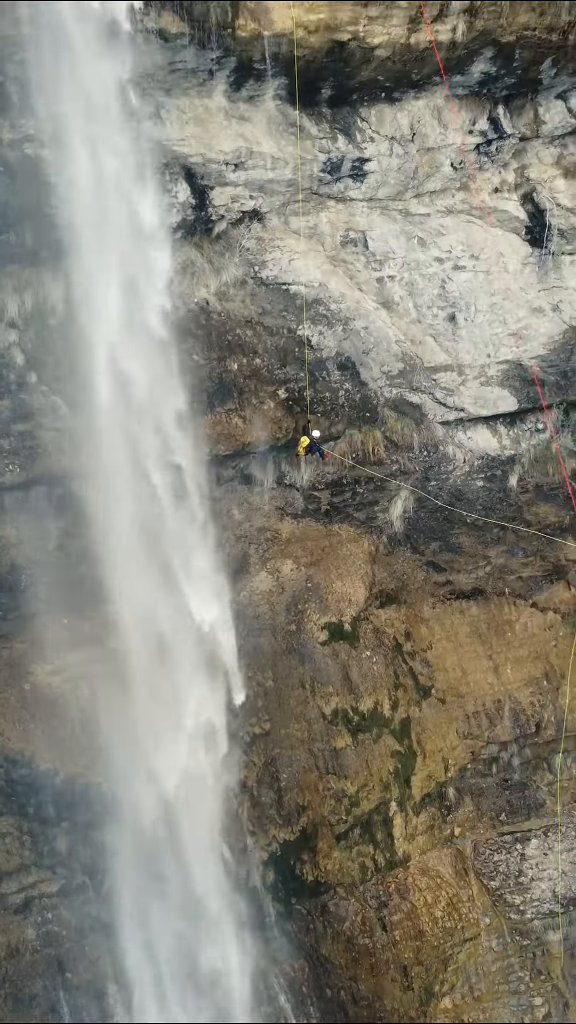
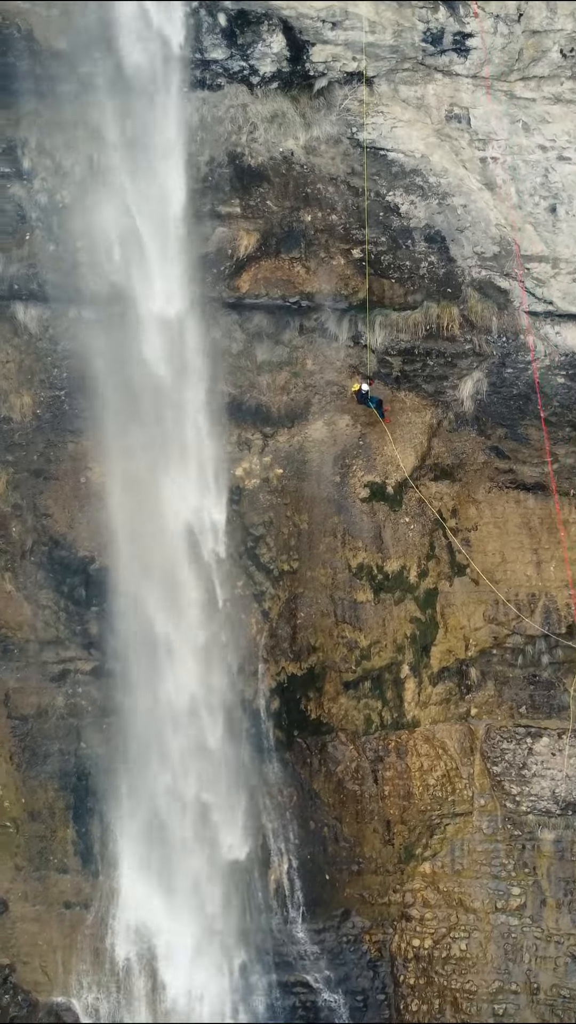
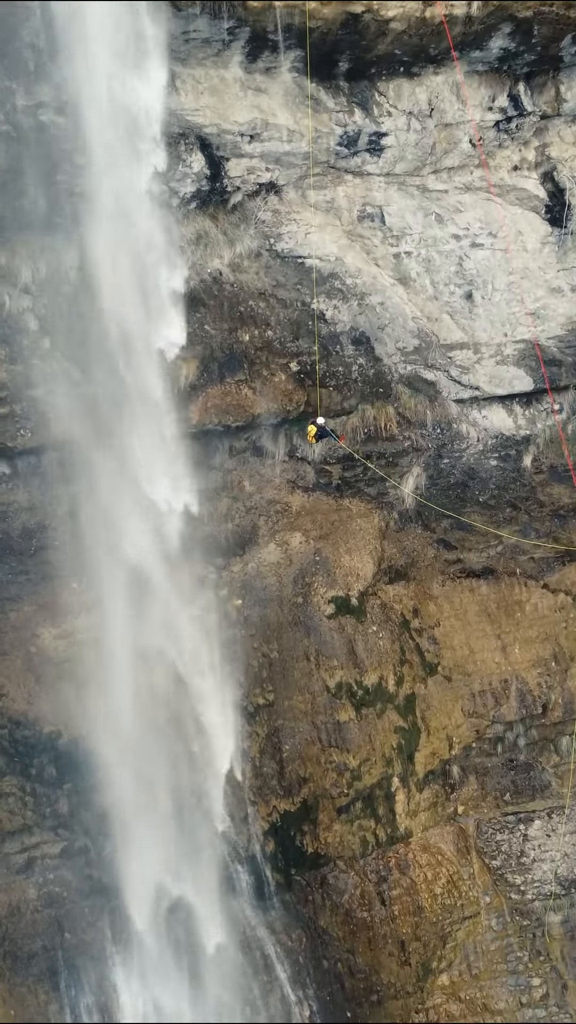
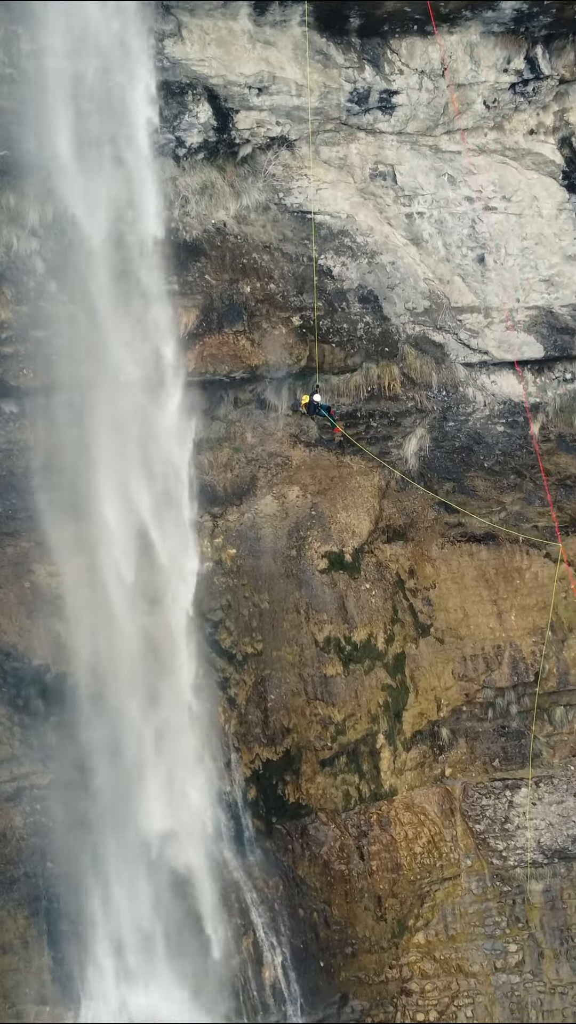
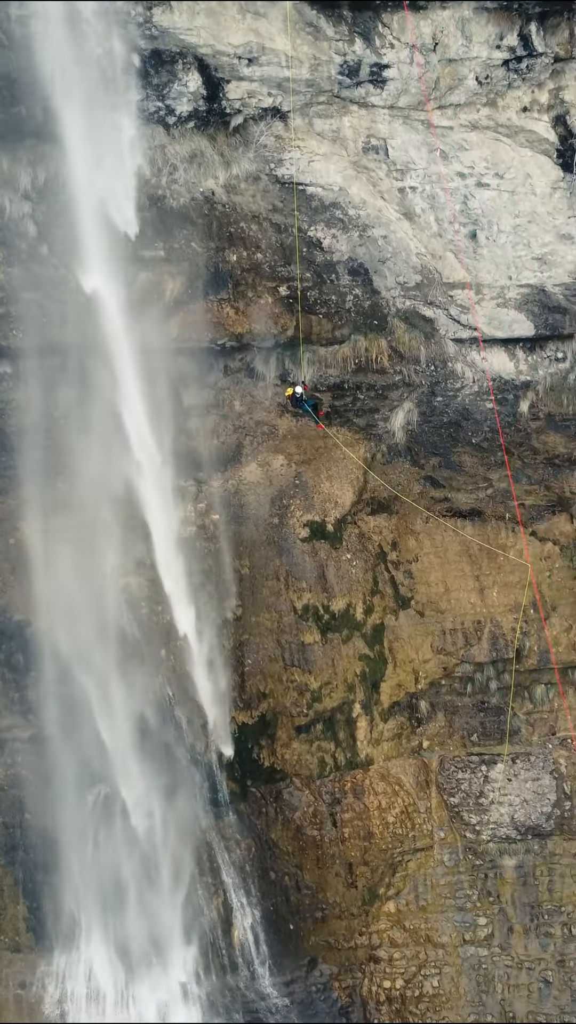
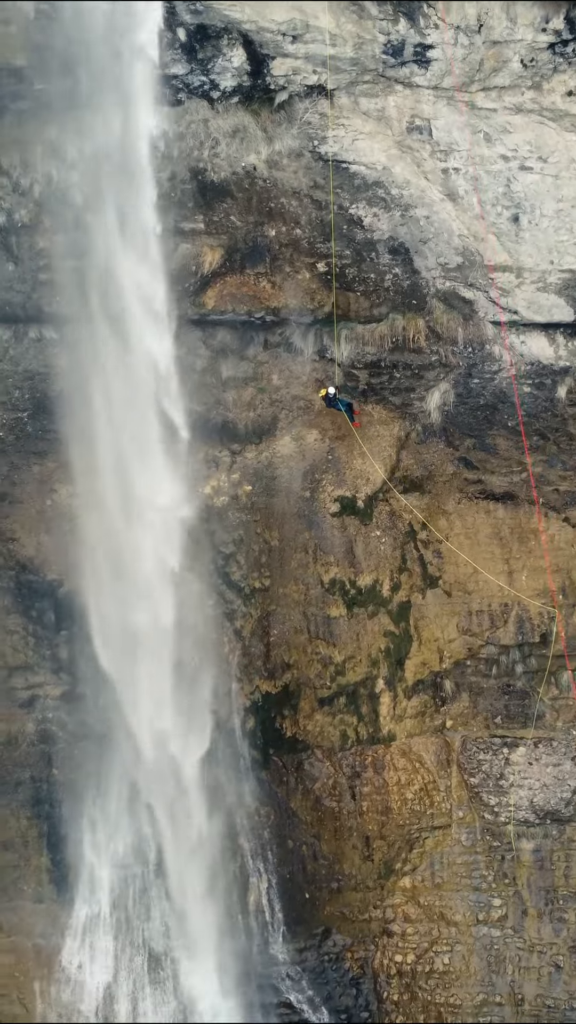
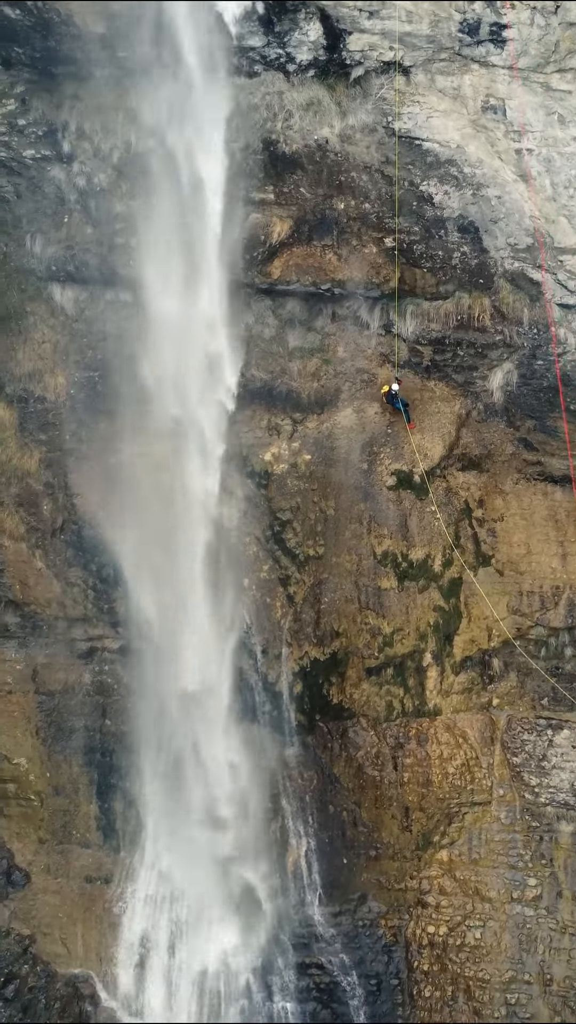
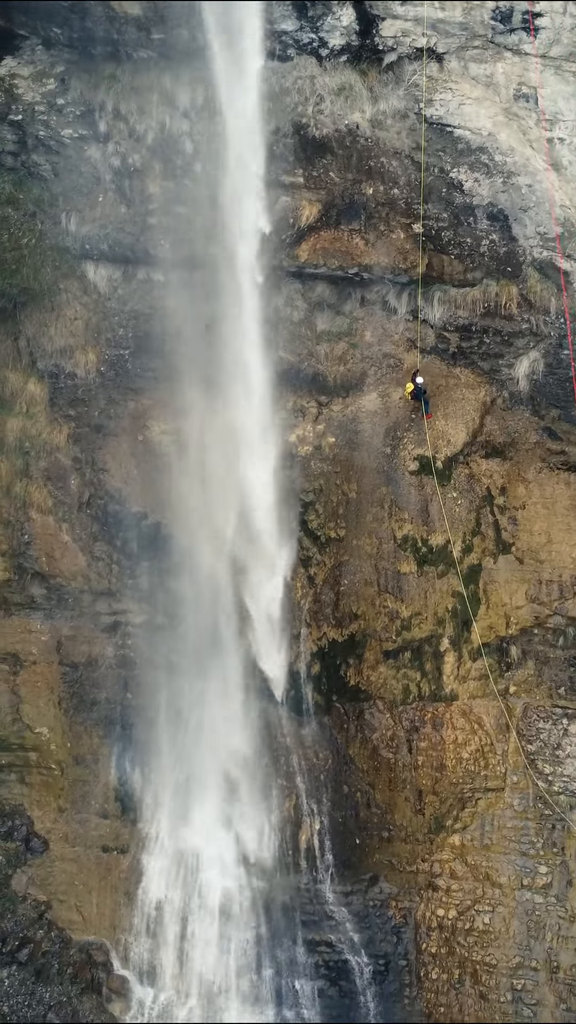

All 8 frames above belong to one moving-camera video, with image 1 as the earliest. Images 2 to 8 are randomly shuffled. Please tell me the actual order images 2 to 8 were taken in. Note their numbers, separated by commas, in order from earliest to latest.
3, 4, 5, 6, 2, 7, 8
